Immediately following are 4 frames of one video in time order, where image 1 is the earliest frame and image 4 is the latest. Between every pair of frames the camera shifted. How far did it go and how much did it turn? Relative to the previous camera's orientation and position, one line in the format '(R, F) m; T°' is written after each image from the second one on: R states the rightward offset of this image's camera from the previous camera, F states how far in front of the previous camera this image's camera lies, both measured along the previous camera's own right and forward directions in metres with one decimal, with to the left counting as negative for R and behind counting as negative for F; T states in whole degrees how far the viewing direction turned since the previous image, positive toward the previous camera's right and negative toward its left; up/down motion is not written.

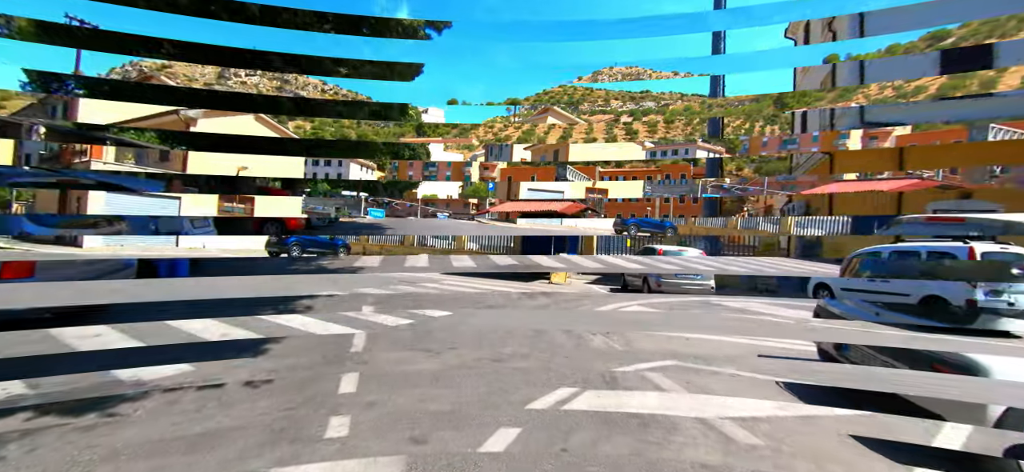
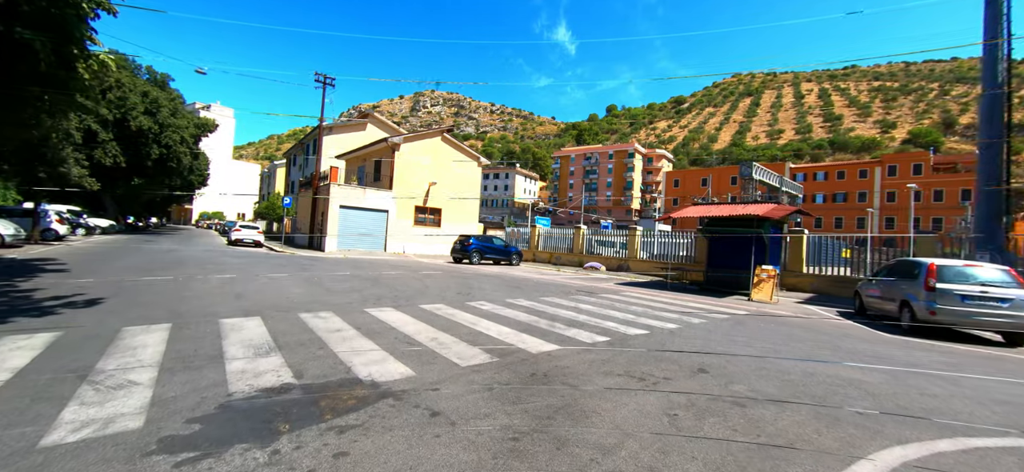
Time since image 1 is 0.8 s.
(-1.0, +0.8) m; -22°
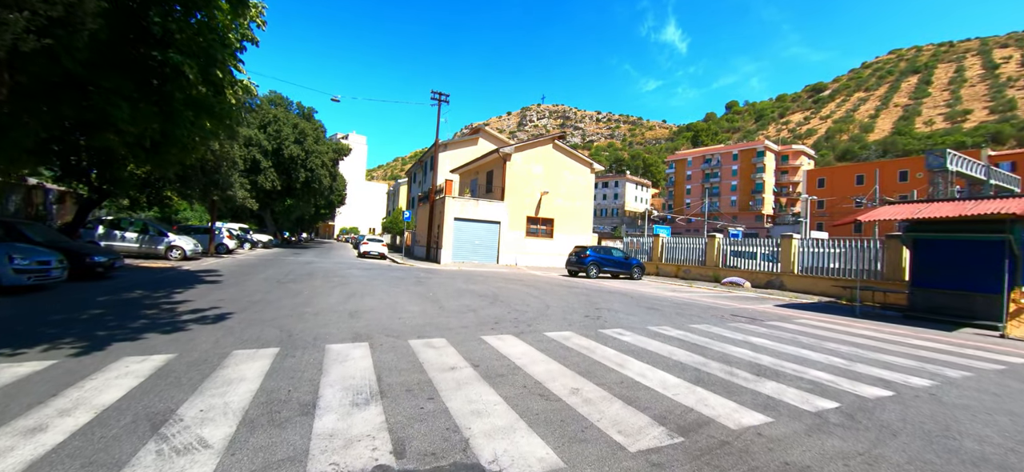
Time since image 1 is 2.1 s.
(-0.6, +1.5) m; -15°
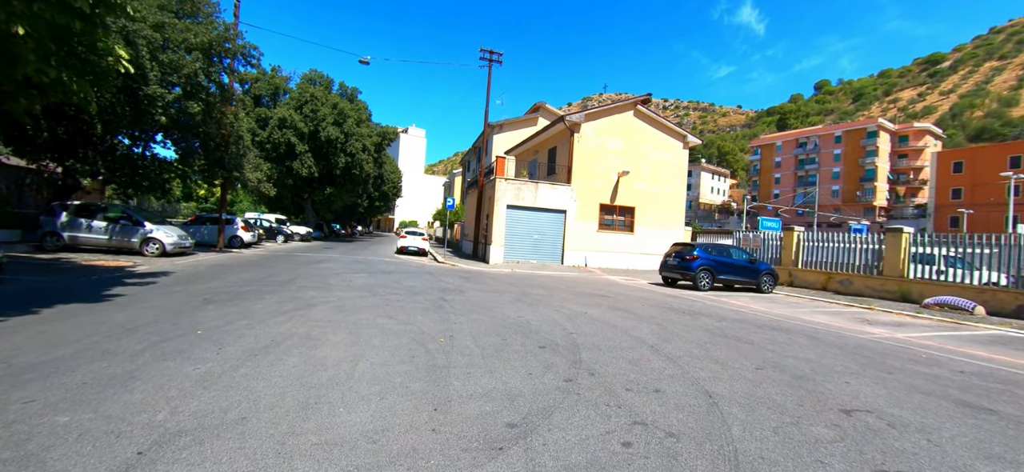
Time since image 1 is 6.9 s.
(-0.5, +5.2) m; -8°
